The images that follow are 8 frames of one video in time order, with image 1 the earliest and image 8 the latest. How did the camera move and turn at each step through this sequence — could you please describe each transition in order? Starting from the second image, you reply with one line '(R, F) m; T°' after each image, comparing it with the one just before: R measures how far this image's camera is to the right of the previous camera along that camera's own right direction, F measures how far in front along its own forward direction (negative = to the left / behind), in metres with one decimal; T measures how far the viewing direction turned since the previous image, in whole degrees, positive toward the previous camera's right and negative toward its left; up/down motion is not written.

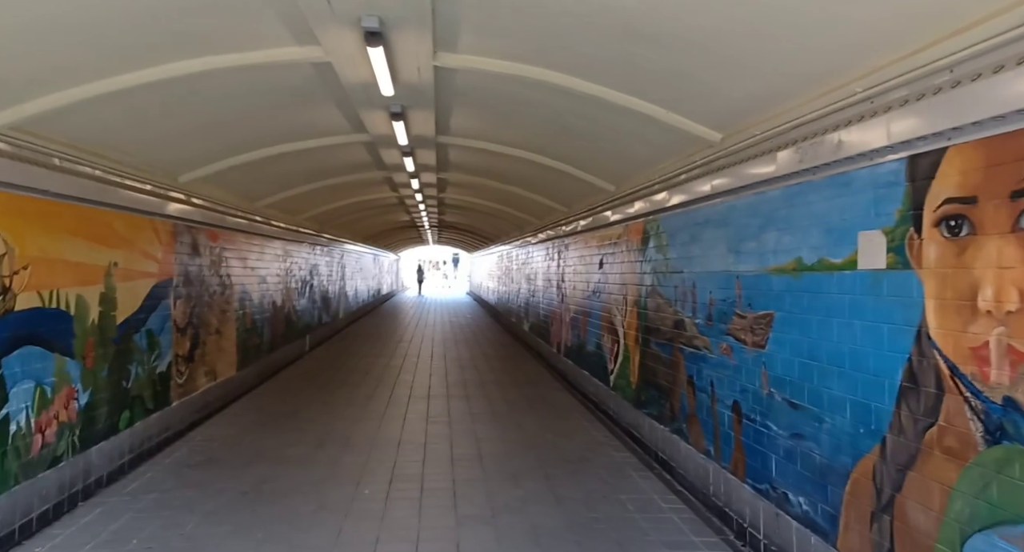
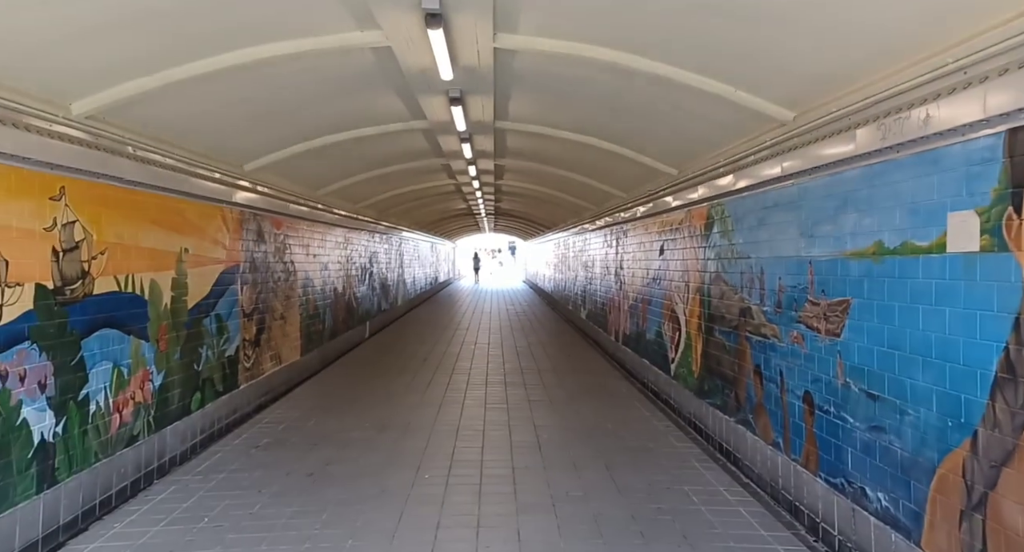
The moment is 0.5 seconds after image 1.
(-0.1, +0.2) m; -6°
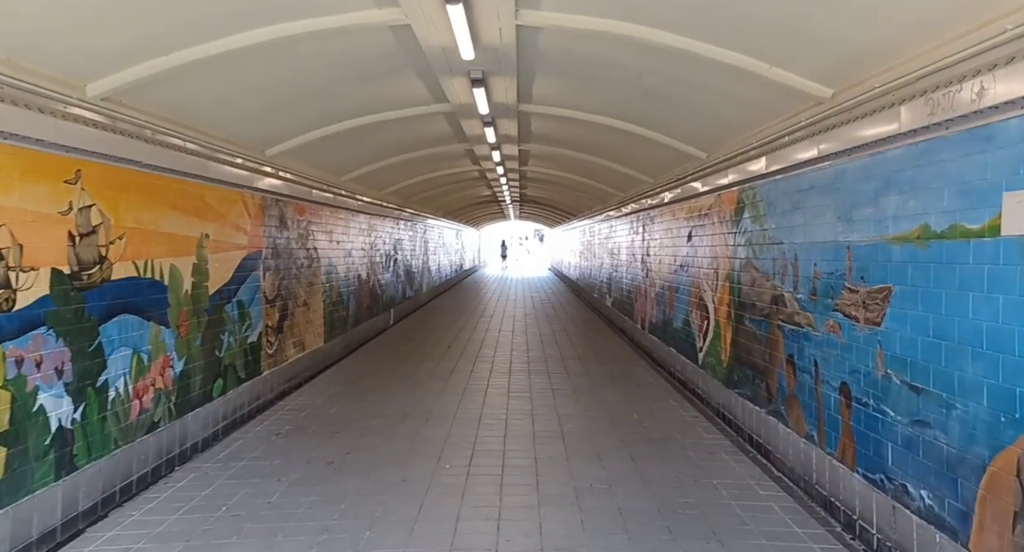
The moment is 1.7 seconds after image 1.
(0.0, +0.1) m; -3°
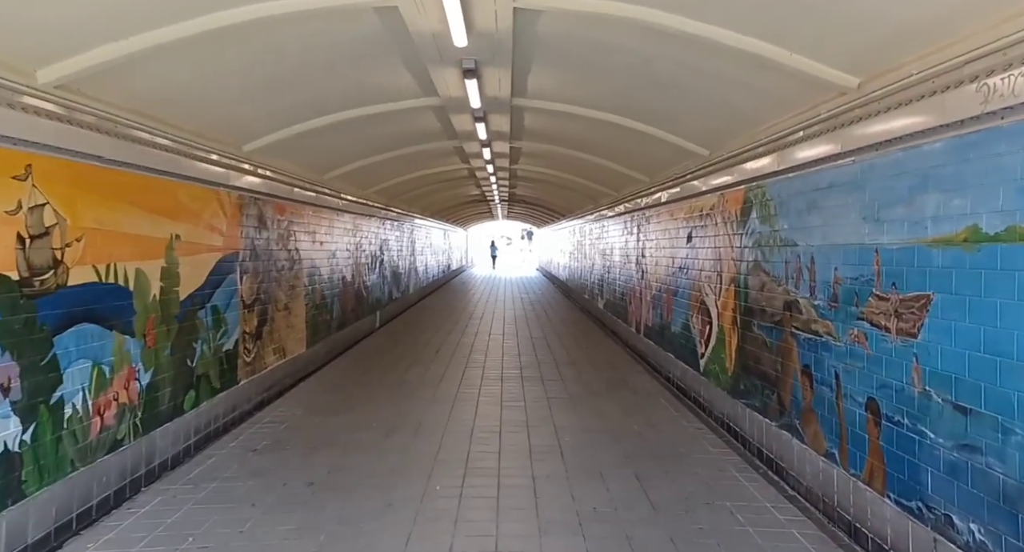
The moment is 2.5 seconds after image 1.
(-0.1, +0.3) m; +1°
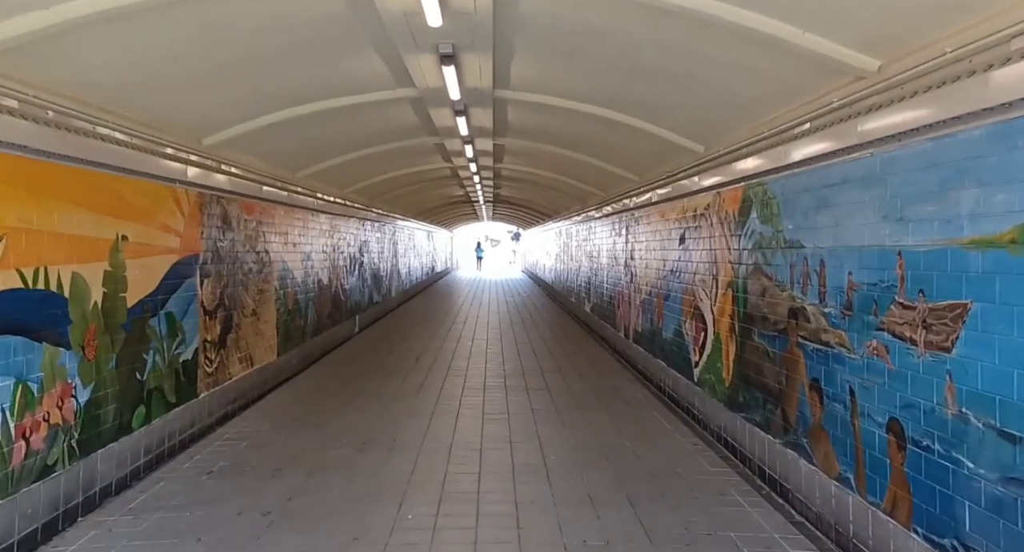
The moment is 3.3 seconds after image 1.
(0.0, +0.4) m; +2°
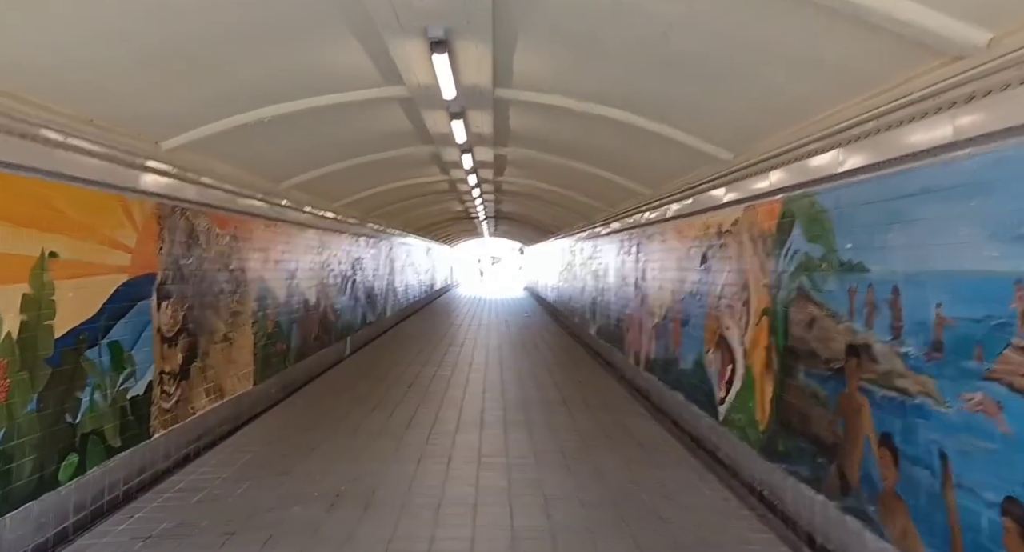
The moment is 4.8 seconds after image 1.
(0.0, +0.6) m; 0°
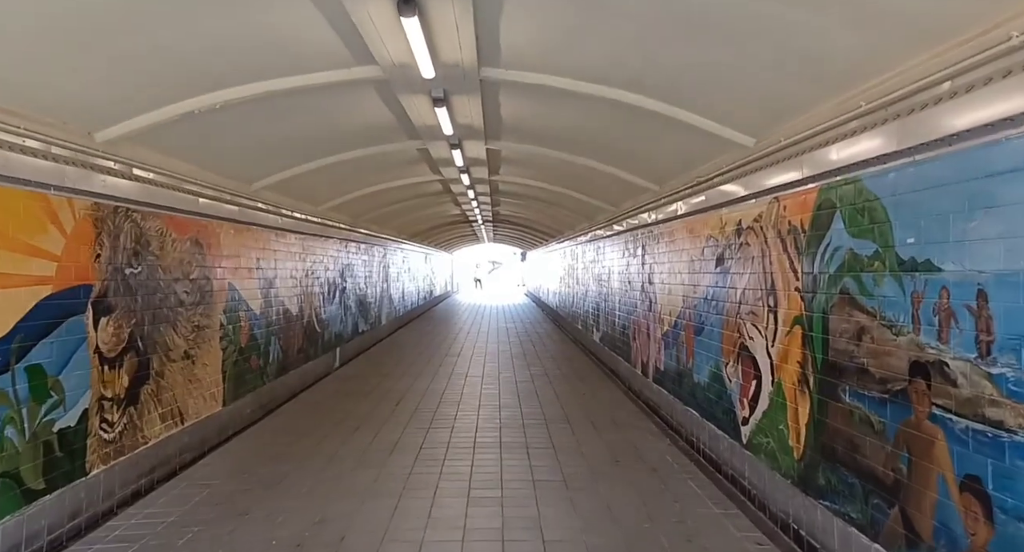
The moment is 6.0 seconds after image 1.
(+0.1, +0.6) m; 0°
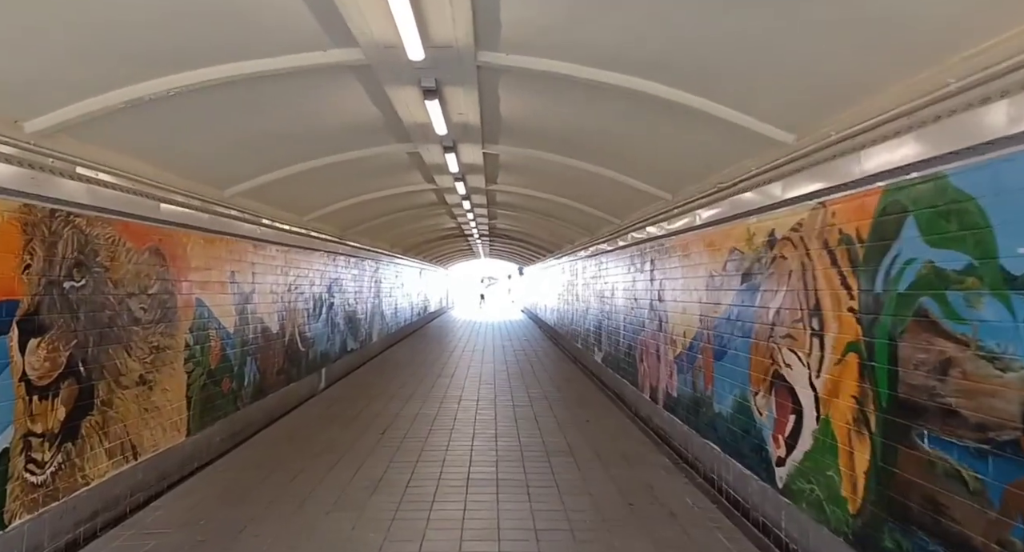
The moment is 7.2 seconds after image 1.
(0.0, +0.5) m; 0°
